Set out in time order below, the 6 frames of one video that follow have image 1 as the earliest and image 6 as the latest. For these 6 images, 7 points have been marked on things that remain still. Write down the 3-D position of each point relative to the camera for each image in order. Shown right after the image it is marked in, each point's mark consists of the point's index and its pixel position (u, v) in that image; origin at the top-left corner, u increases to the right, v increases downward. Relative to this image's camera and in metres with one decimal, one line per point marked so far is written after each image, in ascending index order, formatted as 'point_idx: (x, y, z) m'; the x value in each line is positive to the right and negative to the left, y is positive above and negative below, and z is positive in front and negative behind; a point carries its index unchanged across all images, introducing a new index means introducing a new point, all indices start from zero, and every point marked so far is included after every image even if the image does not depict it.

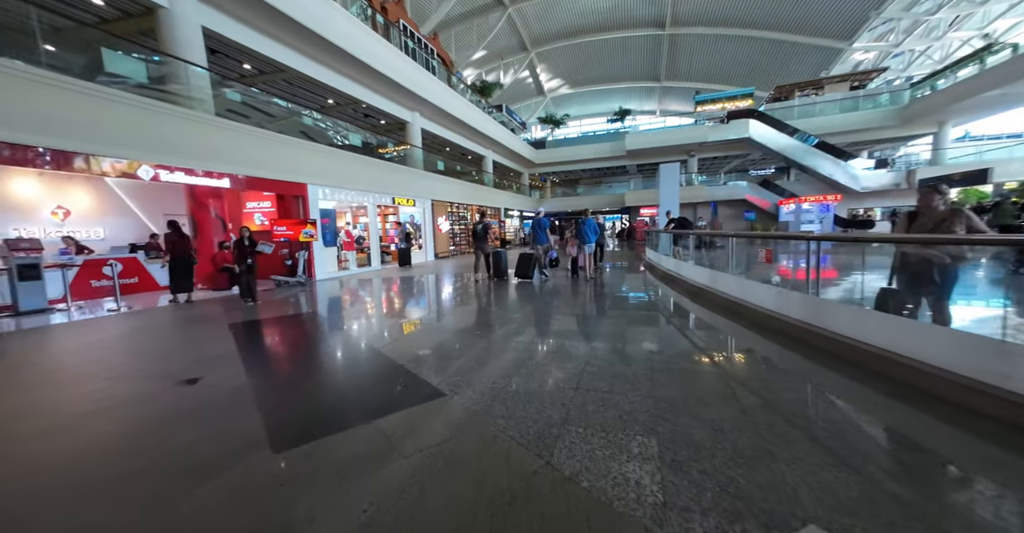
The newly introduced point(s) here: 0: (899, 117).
0: (+18.3, +7.0, +15.9) m
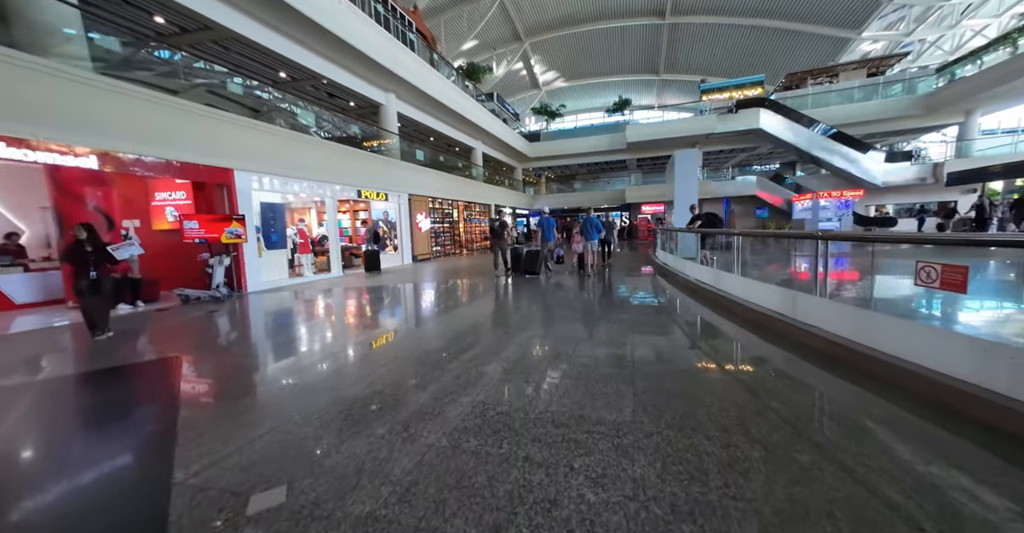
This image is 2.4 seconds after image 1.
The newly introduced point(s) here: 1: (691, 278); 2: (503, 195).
0: (+17.9, +7.0, +14.8) m
1: (+4.0, -0.2, +7.7) m
2: (-0.5, +4.1, +19.5) m
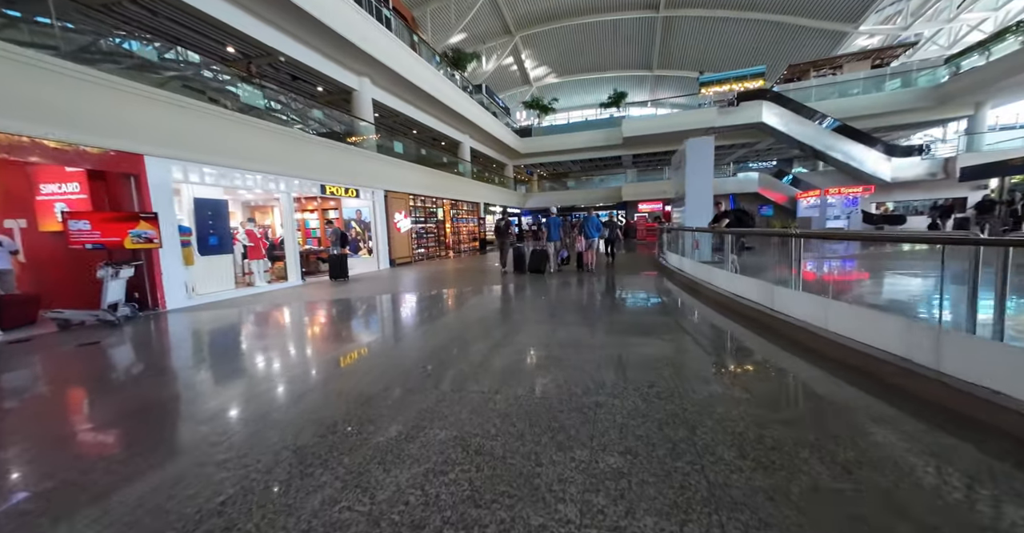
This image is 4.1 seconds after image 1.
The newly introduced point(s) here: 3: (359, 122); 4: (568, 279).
0: (+17.5, +7.0, +14.3) m
1: (+3.8, -0.3, +6.9) m
2: (-1.0, +4.0, +18.5) m
3: (-4.5, +4.2, +10.0) m
4: (+1.4, -0.3, +8.6) m
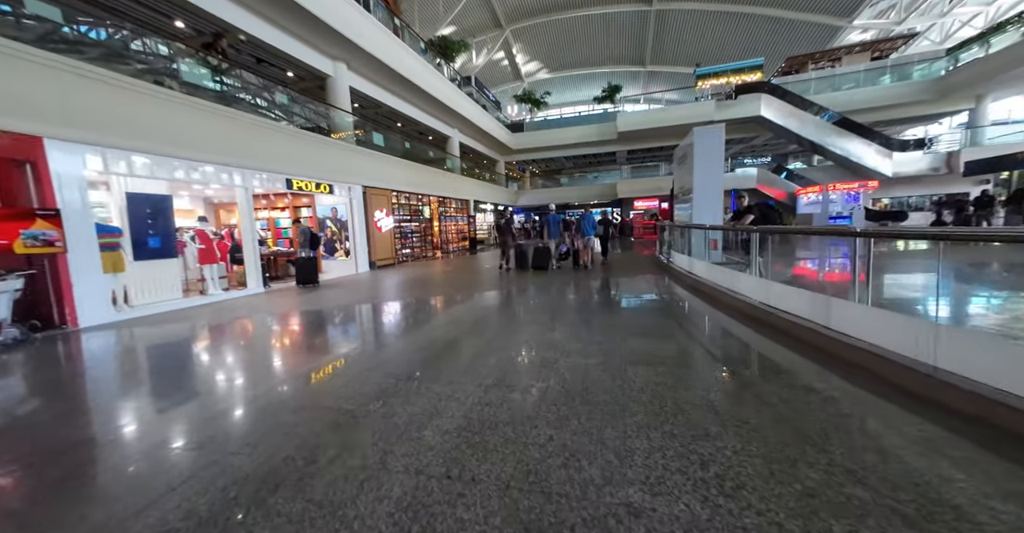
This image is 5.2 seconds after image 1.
0: (+17.1, +7.1, +14.0) m
1: (+3.6, -0.3, +6.3) m
2: (-1.5, +4.0, +17.9) m
3: (-4.7, +4.2, +9.3) m
4: (+1.2, -0.3, +8.0) m
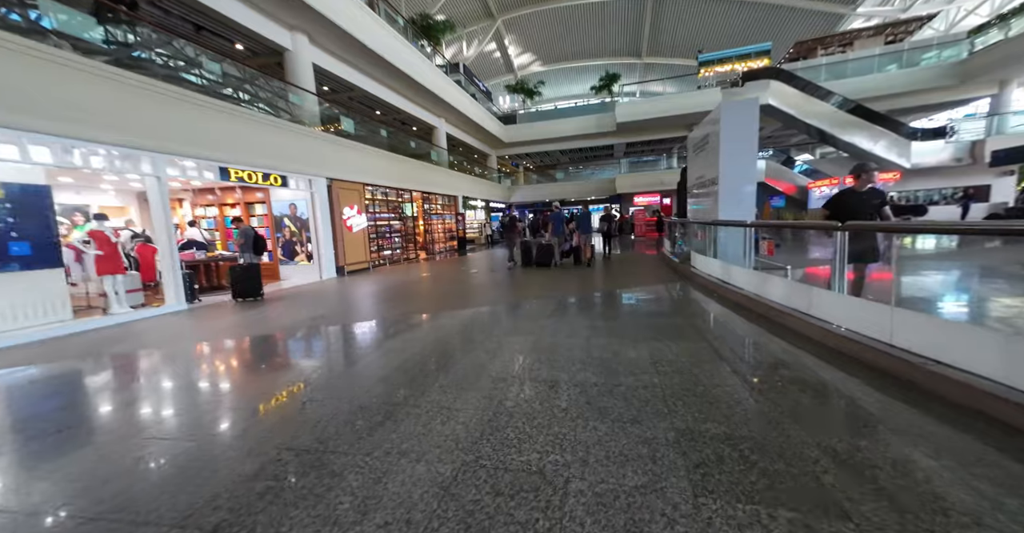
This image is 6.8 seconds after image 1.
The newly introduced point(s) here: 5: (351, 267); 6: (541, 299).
0: (+16.8, +7.2, +13.2) m
1: (+3.4, -0.4, +5.4) m
2: (-1.9, +3.9, +16.8) m
3: (-5.0, +4.1, +8.2) m
4: (+1.0, -0.4, +7.0) m
5: (-4.4, +0.1, +9.9) m
6: (+0.6, -0.6, +5.4) m
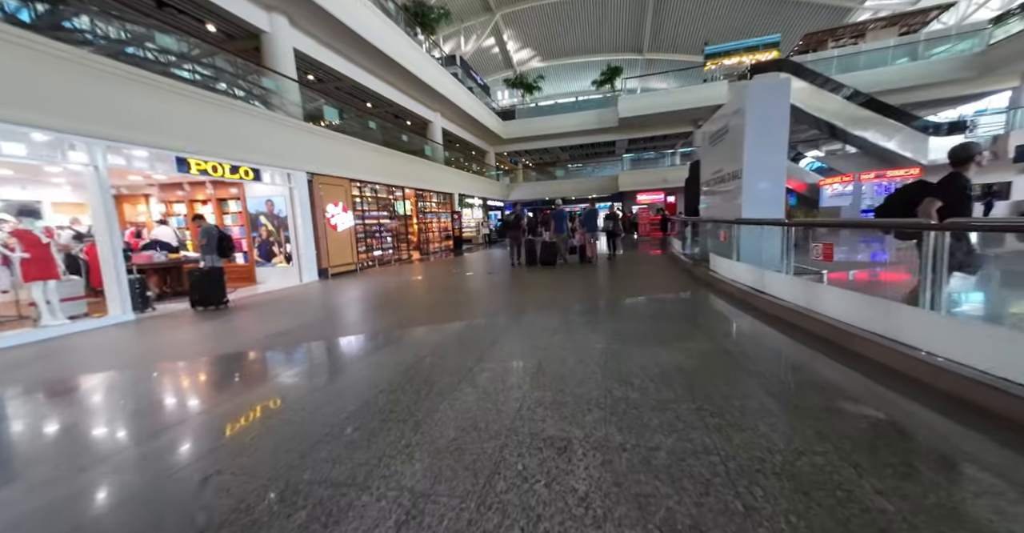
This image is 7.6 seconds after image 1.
0: (+16.7, +7.2, +12.7) m
1: (+3.4, -0.4, +4.9) m
2: (-1.9, +3.9, +16.3) m
3: (-5.0, +4.0, +7.6) m
4: (+0.9, -0.4, +6.5) m
5: (-4.4, 0.0, +9.3) m
6: (+0.6, -0.7, +4.9) m
